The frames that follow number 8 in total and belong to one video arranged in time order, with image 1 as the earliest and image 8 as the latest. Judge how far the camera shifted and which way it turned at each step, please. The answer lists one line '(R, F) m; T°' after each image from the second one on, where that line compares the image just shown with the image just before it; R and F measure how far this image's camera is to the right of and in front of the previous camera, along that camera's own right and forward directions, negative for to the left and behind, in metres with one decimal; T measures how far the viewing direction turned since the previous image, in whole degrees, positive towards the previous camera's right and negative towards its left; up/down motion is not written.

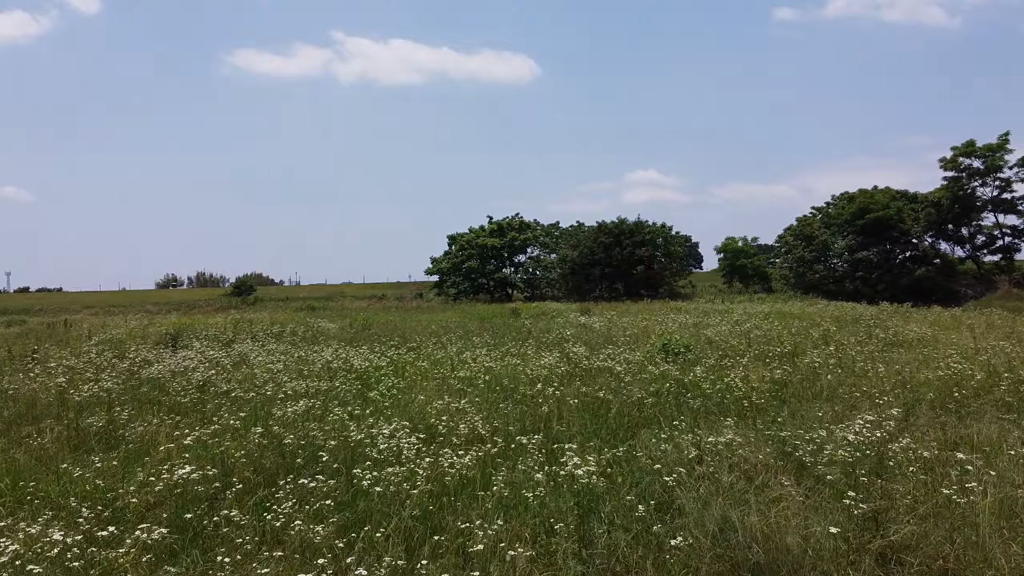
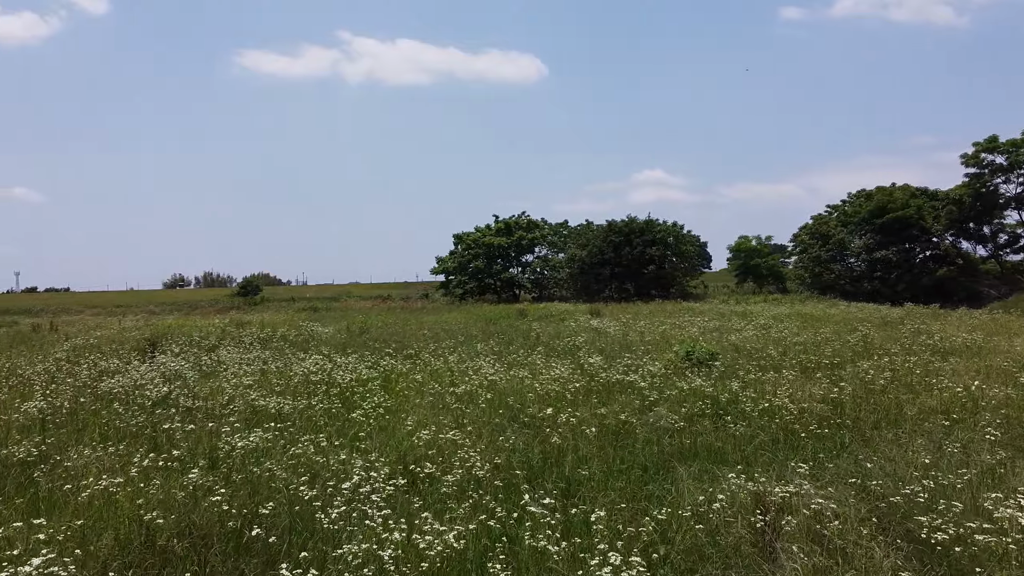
(0.0, +1.3) m; -1°
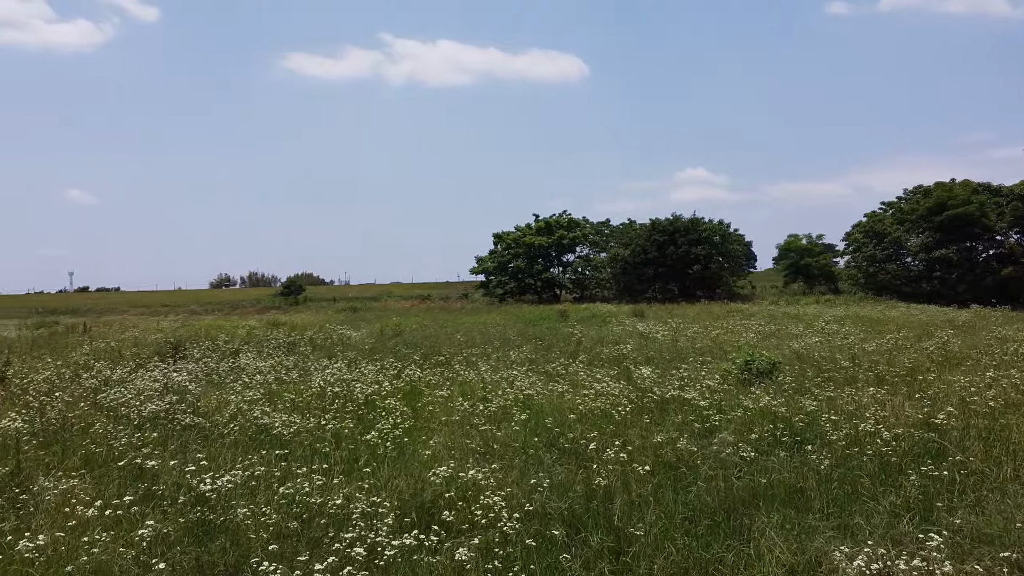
(0.0, +1.0) m; -3°
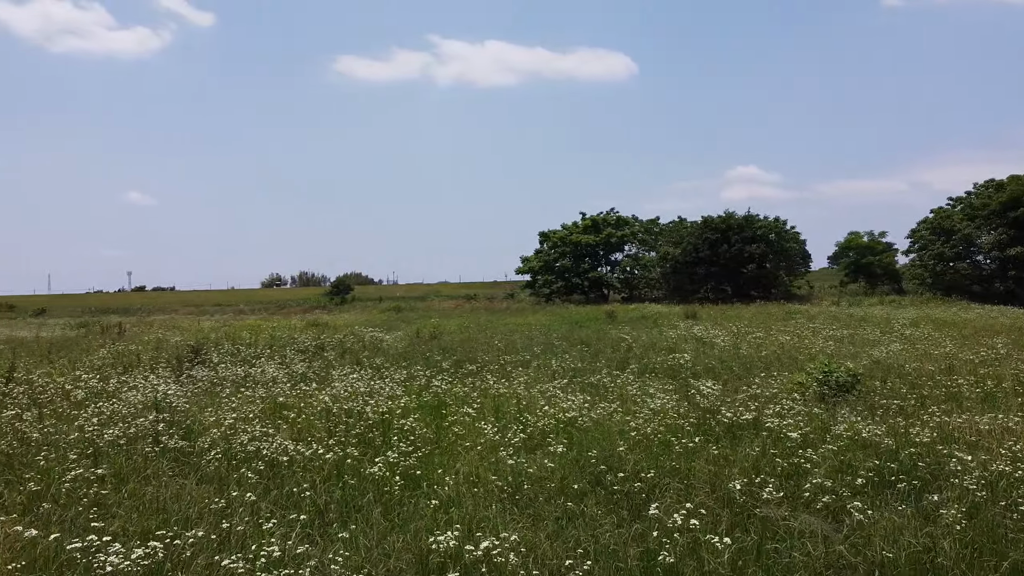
(+0.1, +1.2) m; -3°
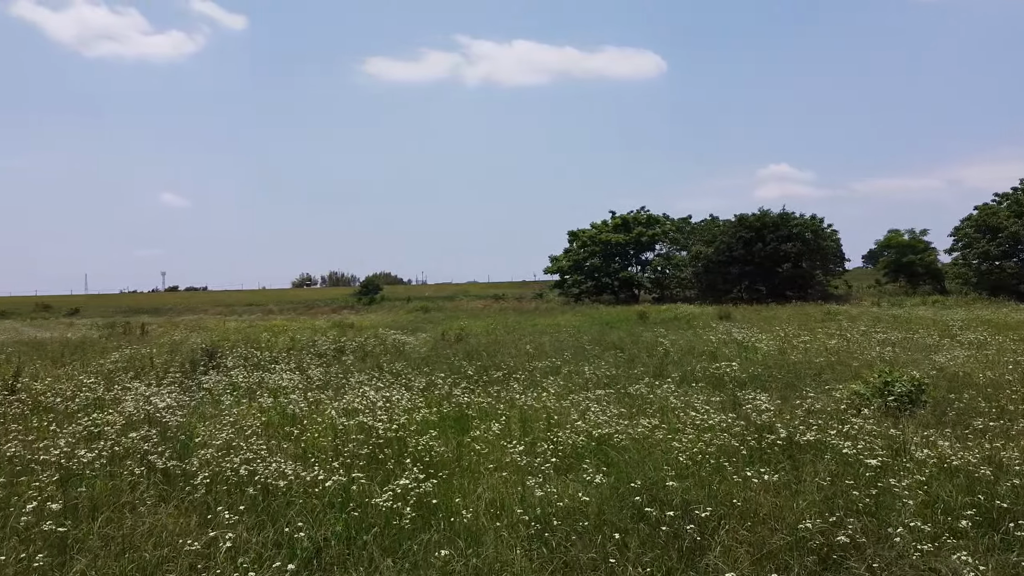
(0.0, +0.7) m; -2°
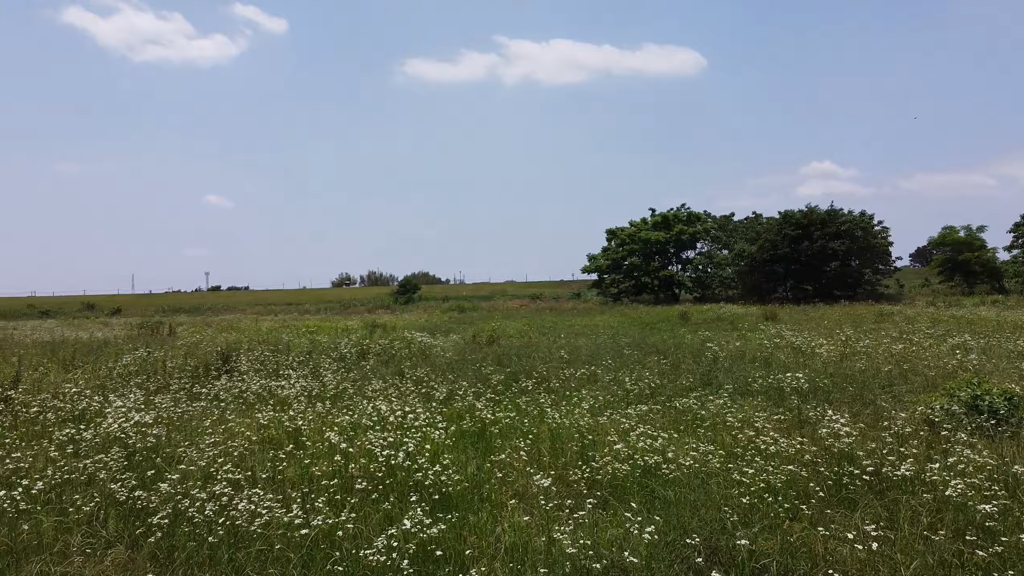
(+0.1, +0.9) m; -3°
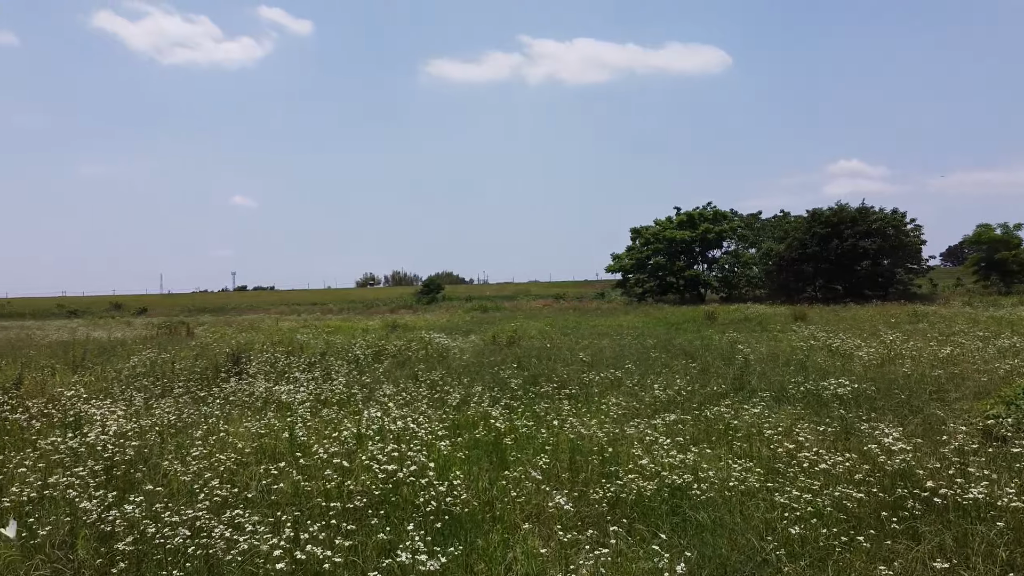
(+0.1, +0.5) m; -2°
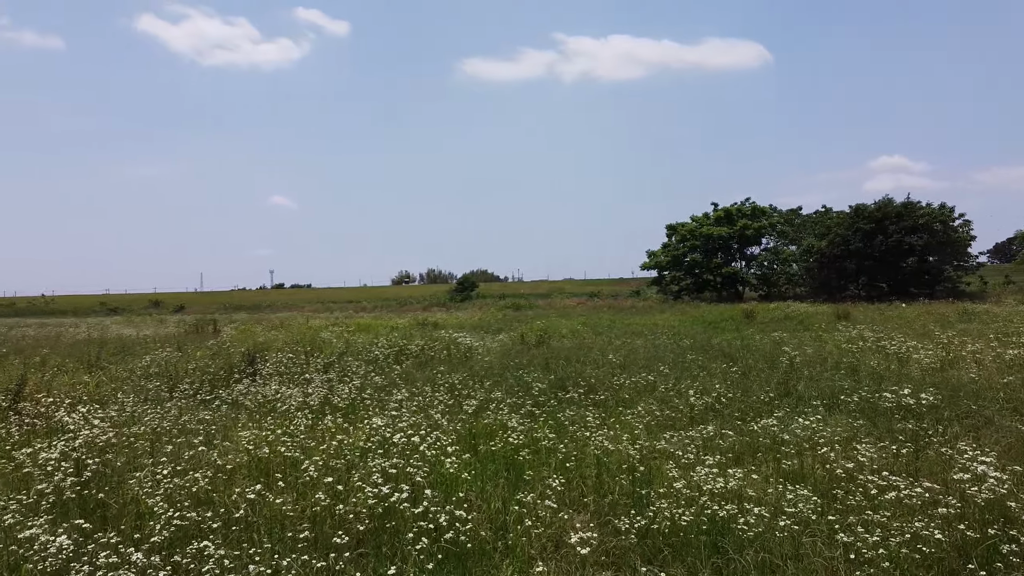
(+0.1, +0.6) m; -2°
